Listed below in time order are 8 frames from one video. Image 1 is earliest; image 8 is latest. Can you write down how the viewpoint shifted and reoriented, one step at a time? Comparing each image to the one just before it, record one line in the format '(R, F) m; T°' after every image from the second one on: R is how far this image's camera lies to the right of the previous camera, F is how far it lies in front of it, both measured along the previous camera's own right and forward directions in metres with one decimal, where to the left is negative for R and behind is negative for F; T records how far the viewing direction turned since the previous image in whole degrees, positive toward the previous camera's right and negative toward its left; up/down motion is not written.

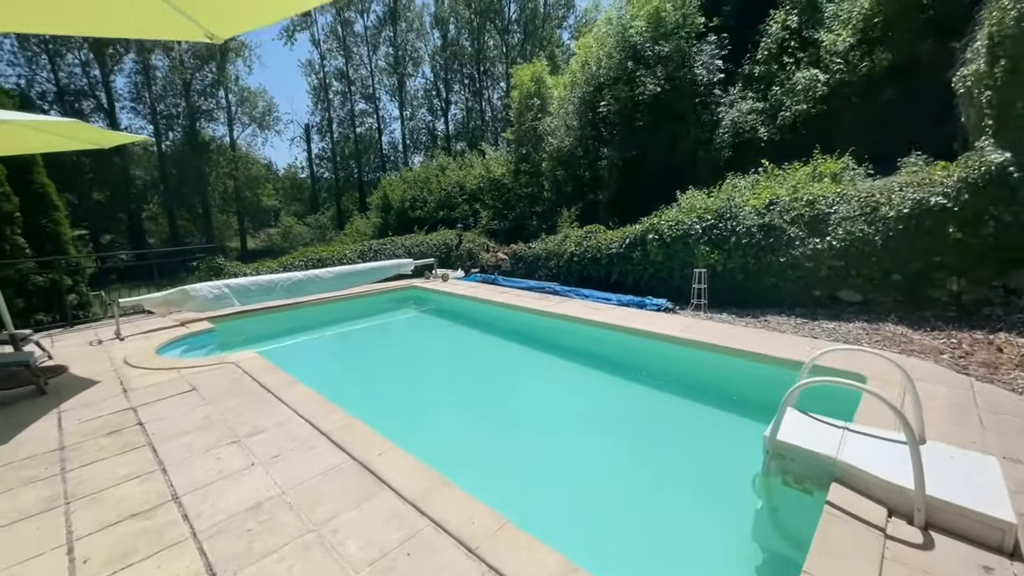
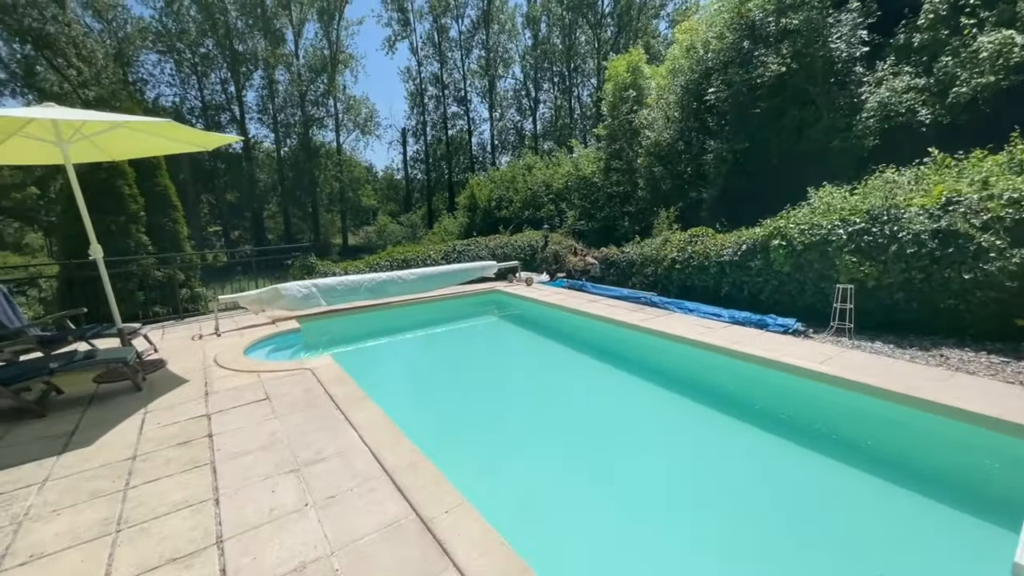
(-0.1, +0.6) m; -11°
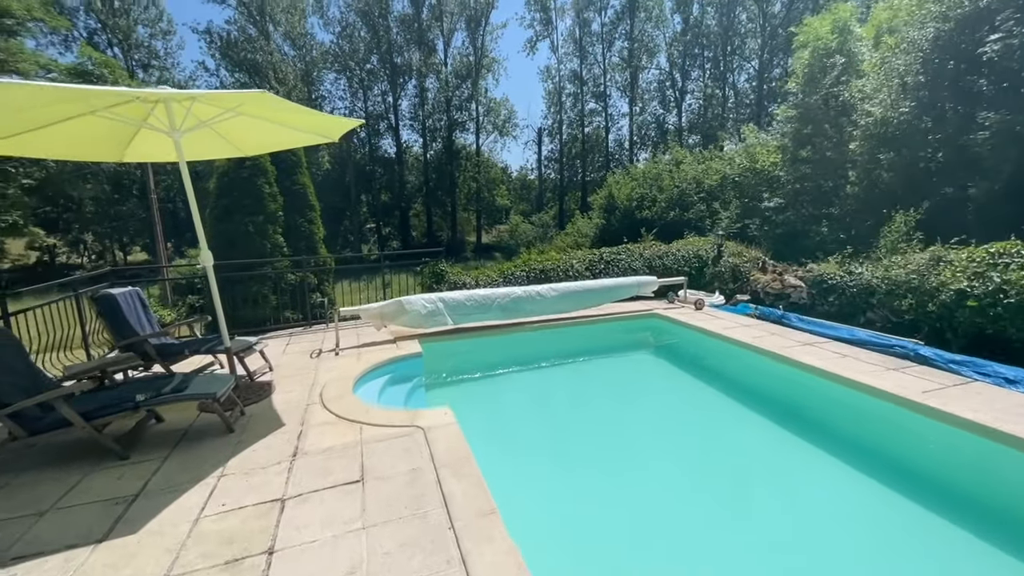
(-0.6, +1.5) m; -16°
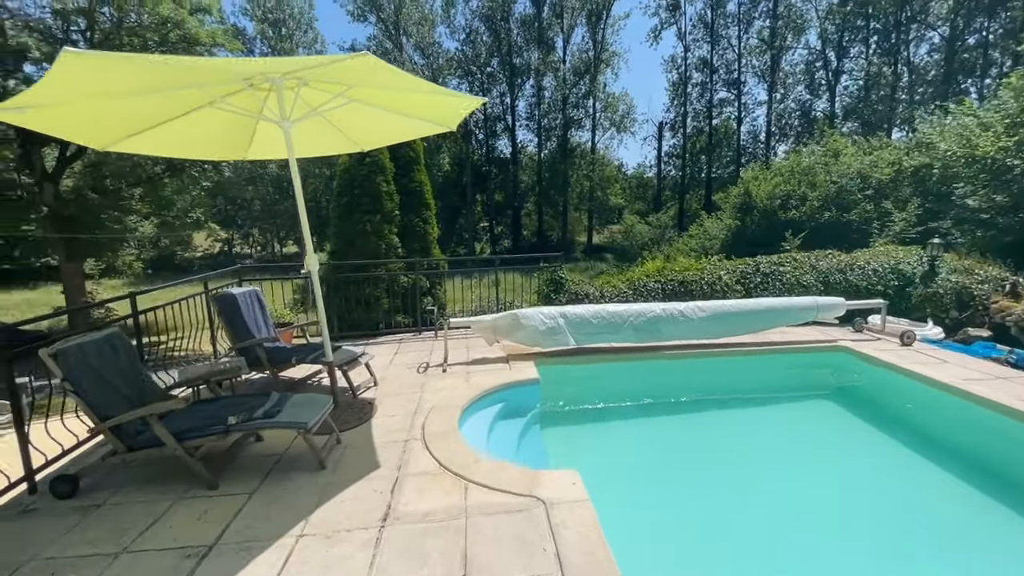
(-0.3, +0.9) m; -14°
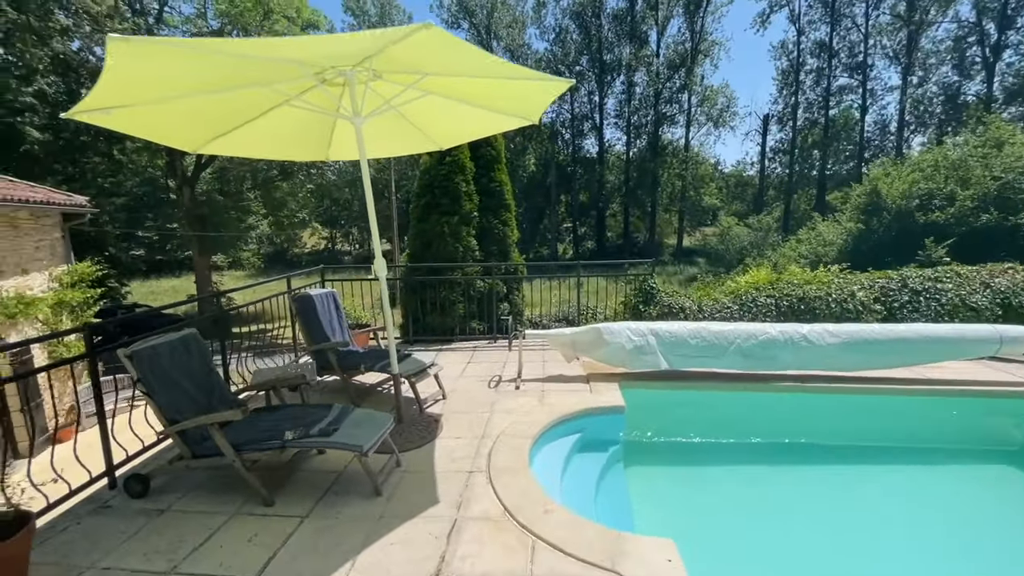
(0.0, +0.4) m; -11°
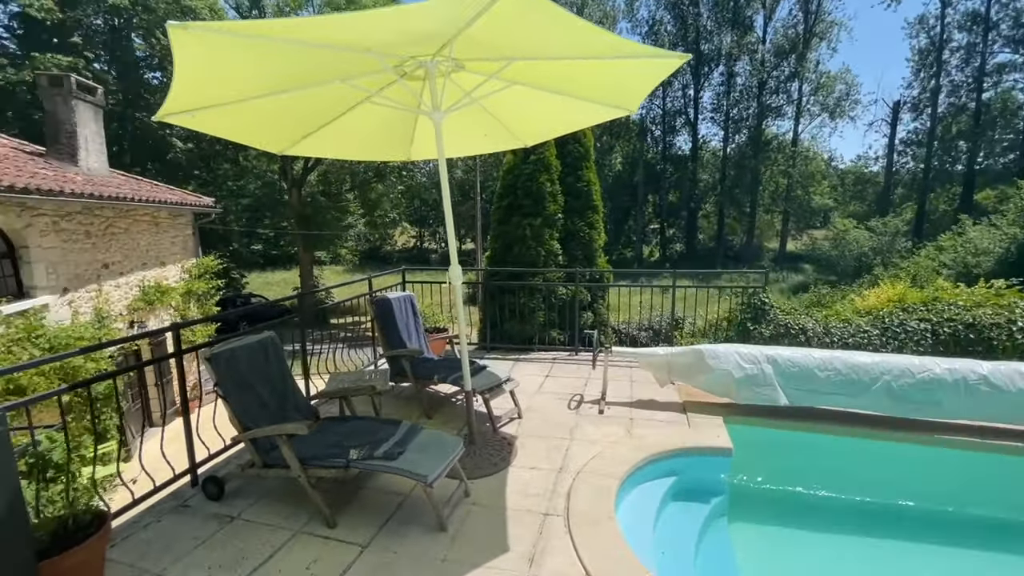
(-0.1, +0.4) m; -10°
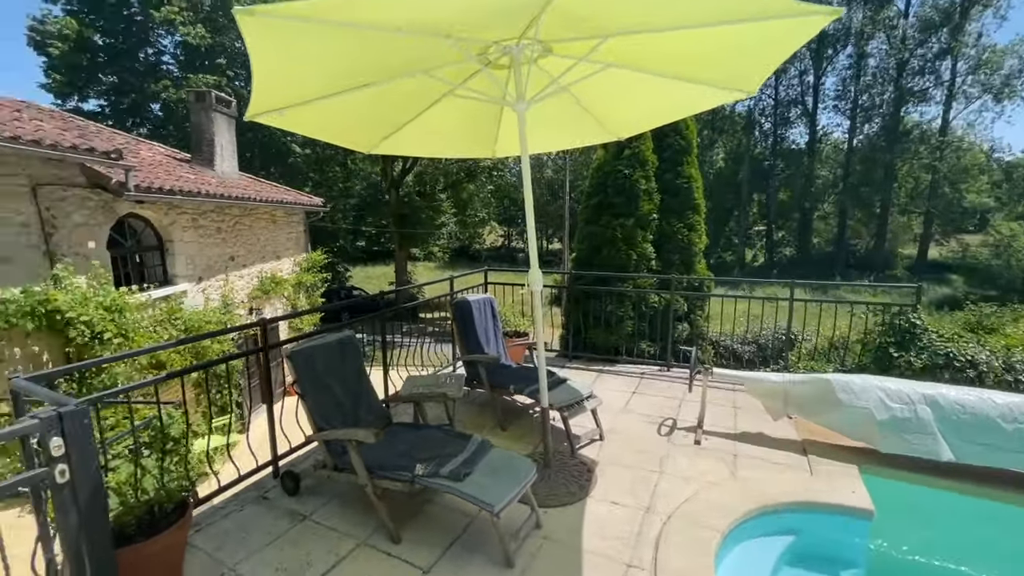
(0.0, +0.3) m; -11°
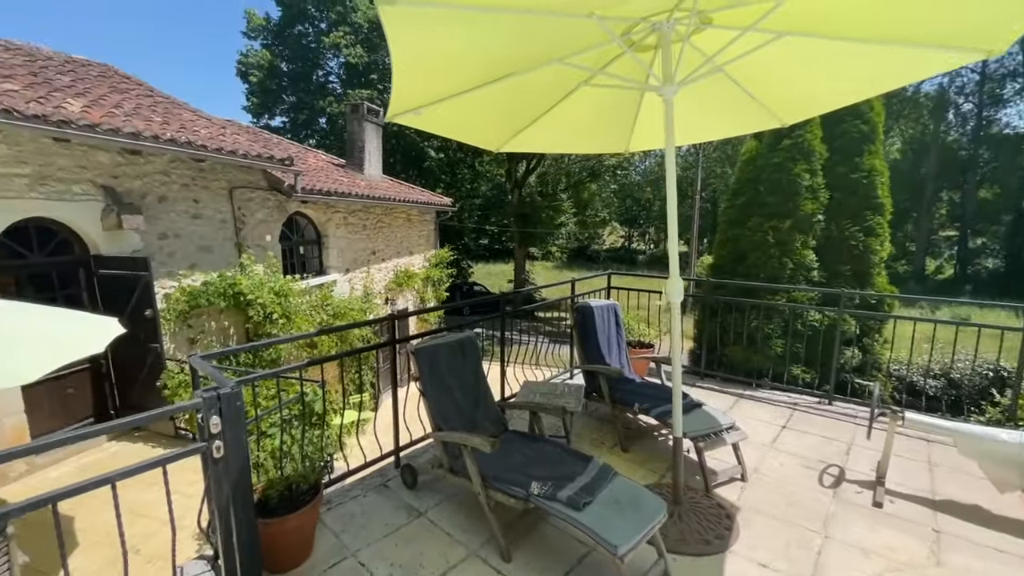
(-0.1, +0.2) m; -15°
